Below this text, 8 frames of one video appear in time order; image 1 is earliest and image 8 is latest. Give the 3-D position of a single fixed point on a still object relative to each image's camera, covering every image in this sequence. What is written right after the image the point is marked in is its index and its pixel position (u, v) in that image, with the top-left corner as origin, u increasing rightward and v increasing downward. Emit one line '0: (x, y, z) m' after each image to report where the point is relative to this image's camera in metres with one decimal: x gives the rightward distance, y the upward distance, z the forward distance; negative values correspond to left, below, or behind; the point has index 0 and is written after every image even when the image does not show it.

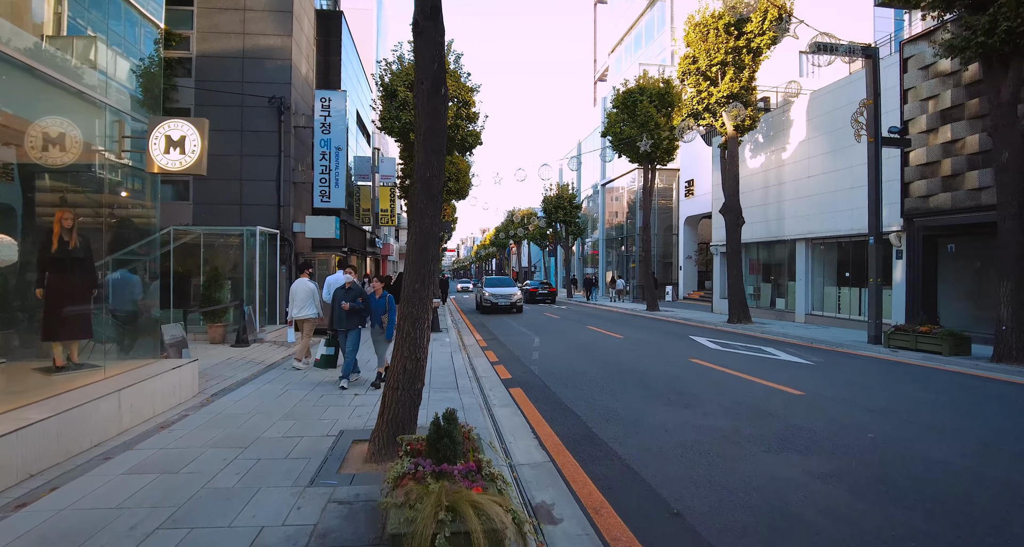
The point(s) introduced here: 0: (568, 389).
0: (+0.8, -1.7, +7.5) m
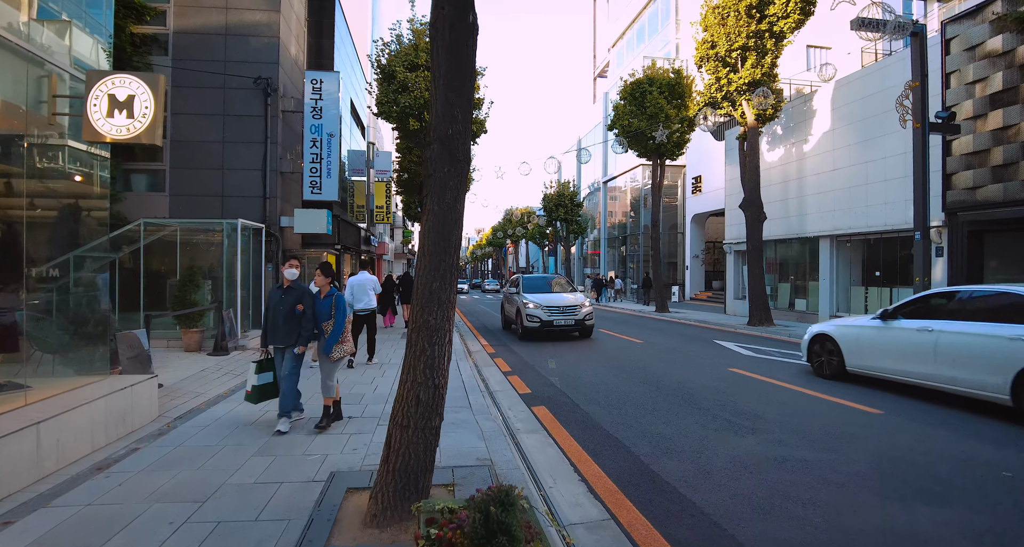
0: (+1.1, -1.7, +6.4) m
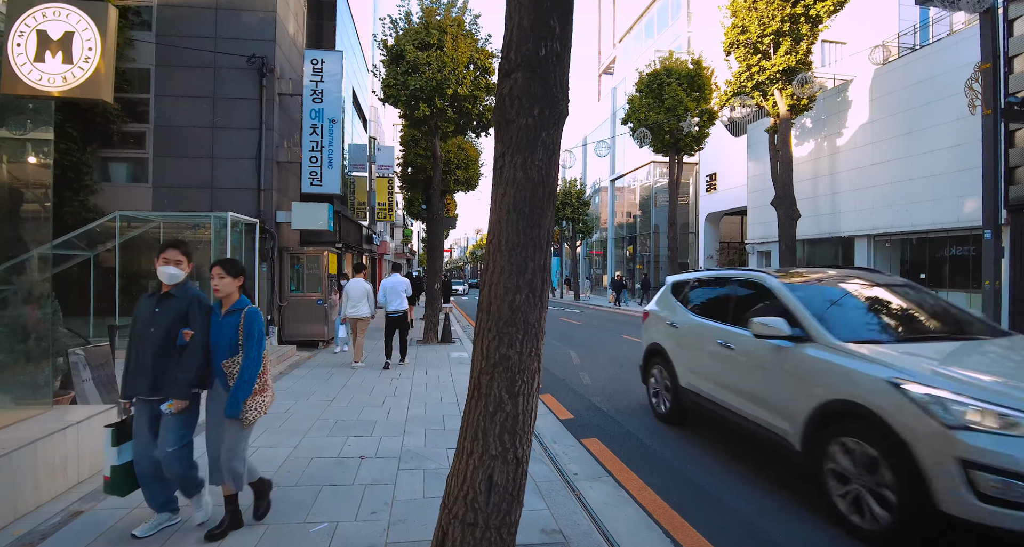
0: (+1.6, -1.7, +5.2) m
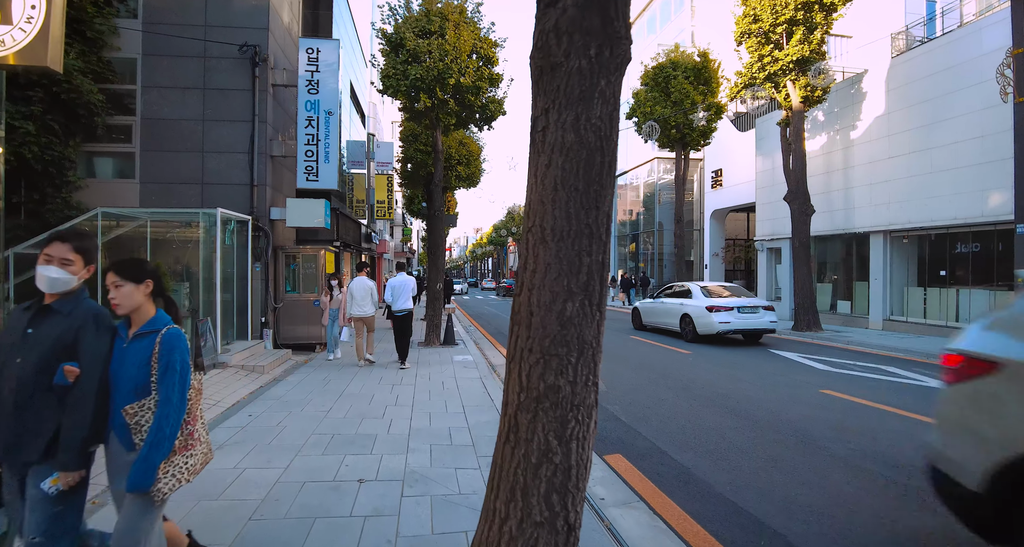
0: (+1.7, -1.7, +4.7) m
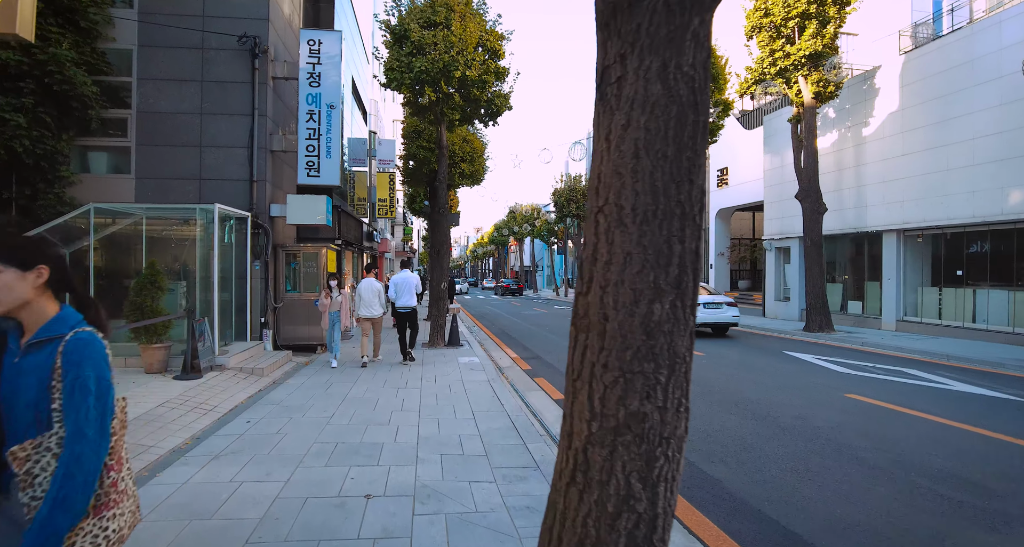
0: (+1.9, -1.7, +4.4) m
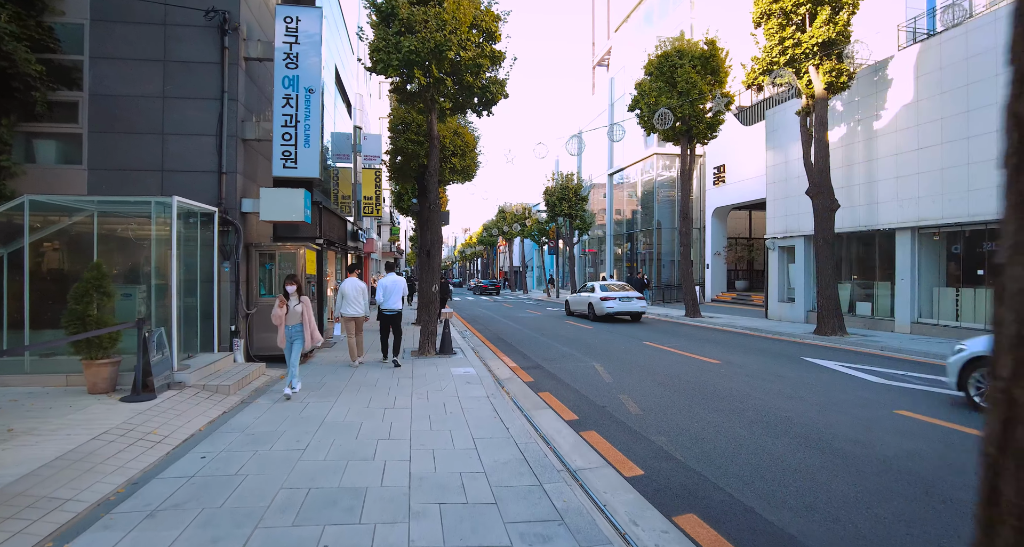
0: (+2.0, -1.7, +3.5) m
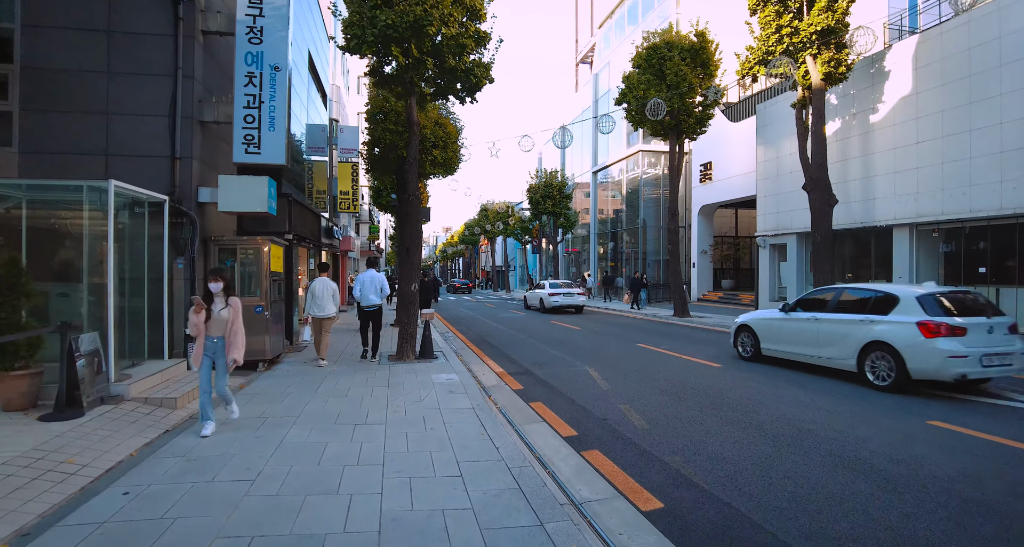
0: (+2.0, -1.6, +2.8) m
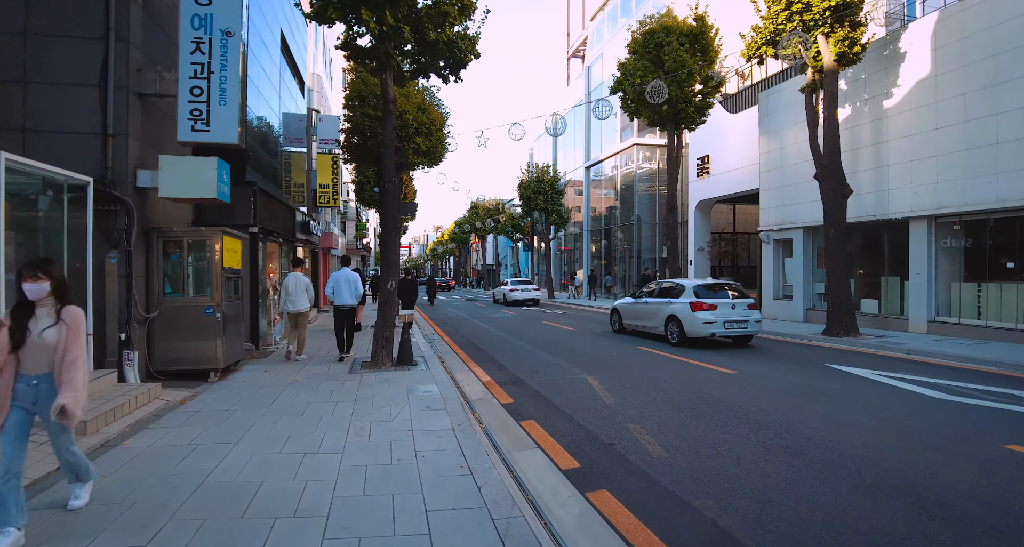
0: (+1.9, -1.6, +1.8) m
